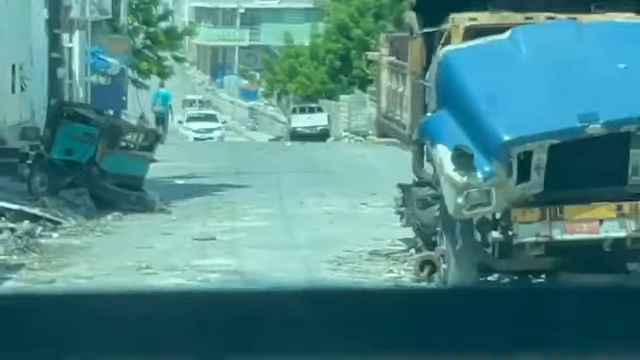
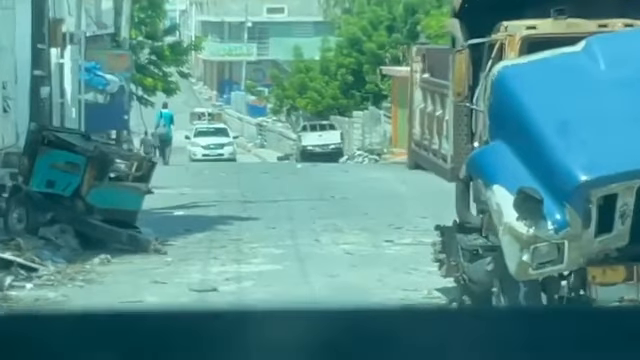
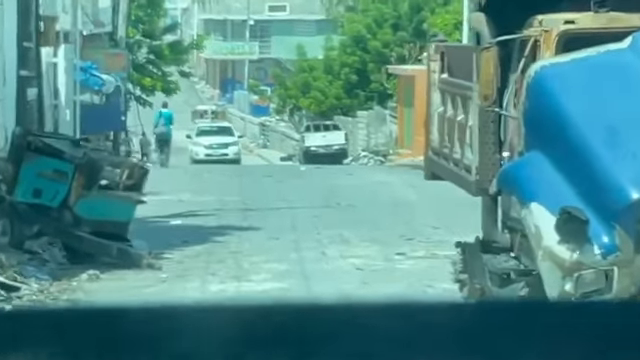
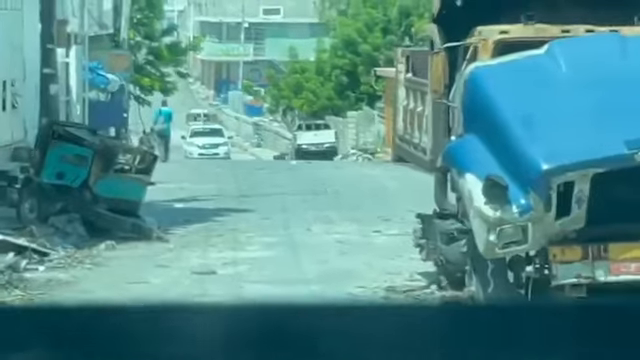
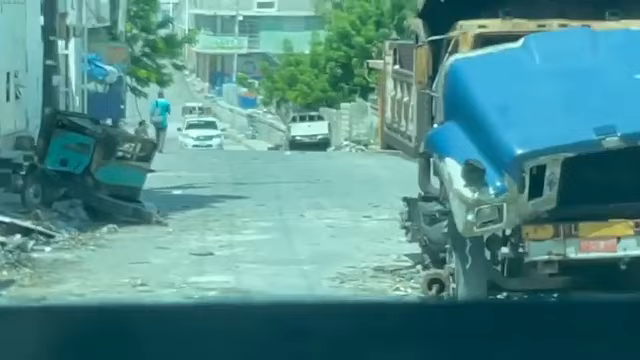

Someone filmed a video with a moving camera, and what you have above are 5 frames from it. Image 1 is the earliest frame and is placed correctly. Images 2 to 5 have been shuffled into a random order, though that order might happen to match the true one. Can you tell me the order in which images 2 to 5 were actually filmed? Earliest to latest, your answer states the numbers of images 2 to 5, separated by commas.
5, 4, 2, 3
